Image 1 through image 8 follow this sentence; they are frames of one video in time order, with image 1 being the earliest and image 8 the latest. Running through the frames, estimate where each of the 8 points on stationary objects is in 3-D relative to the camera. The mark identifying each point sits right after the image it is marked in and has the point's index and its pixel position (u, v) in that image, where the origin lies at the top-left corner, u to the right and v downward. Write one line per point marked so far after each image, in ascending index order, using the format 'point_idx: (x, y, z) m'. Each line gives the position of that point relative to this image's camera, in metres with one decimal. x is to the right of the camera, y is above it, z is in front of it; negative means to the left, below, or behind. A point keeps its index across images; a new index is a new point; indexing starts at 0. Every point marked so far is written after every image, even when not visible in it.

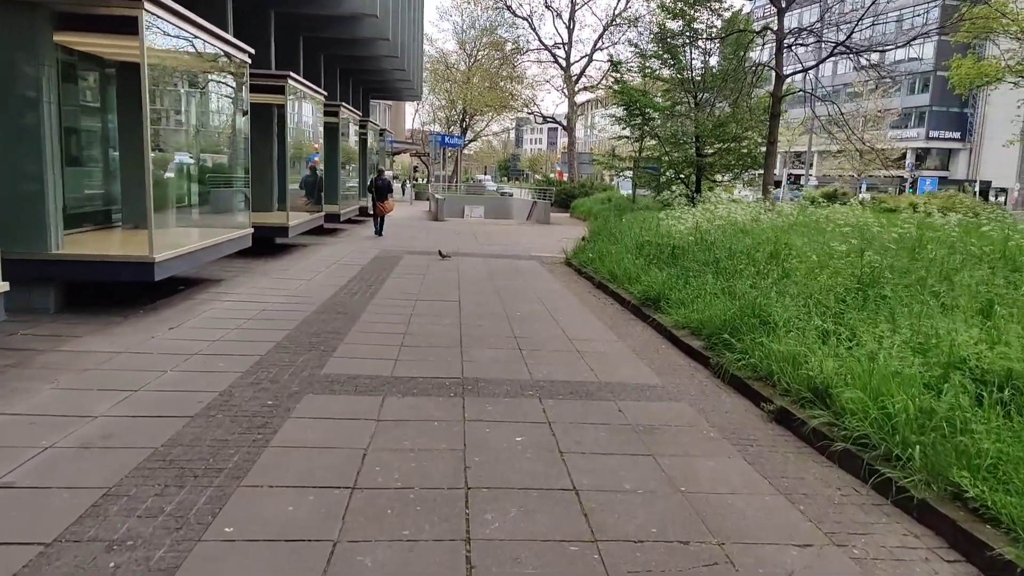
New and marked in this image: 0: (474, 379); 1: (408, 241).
0: (-0.3, -0.8, +5.4) m
1: (-2.9, +1.3, +18.3) m
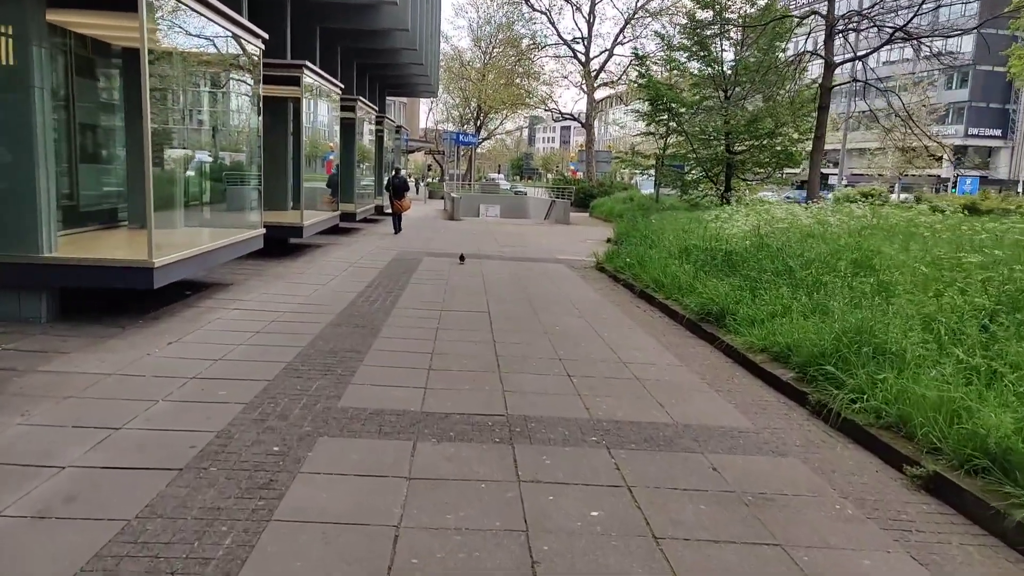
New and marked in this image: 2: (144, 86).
0: (+0.1, -0.9, +4.5) m
1: (-2.3, +1.2, +17.4) m
2: (-3.9, +2.1, +6.9) m
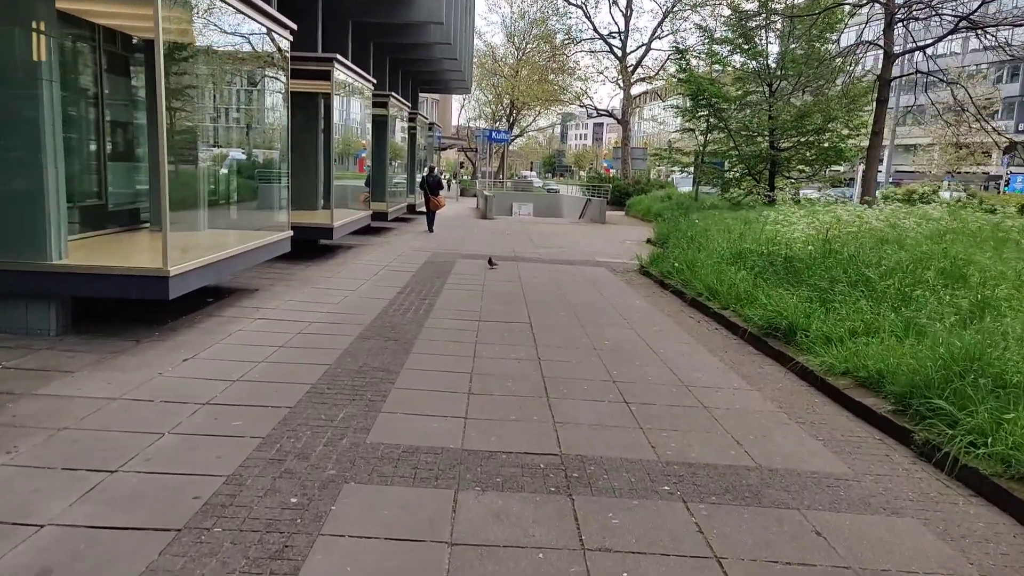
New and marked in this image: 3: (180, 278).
0: (+0.4, -1.0, +3.8) m
1: (-1.3, +1.2, +16.8) m
2: (-3.4, +2.0, +6.4) m
3: (-3.0, +0.1, +5.8) m
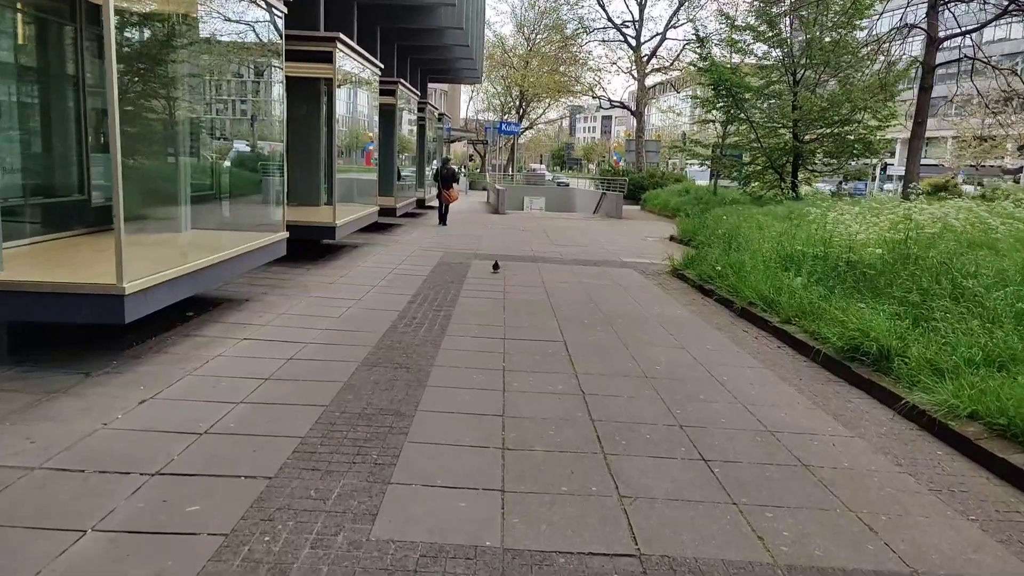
0: (+0.6, -1.2, +2.7) m
1: (-0.9, +1.2, +15.7) m
2: (-3.1, +1.9, +5.4) m
3: (-2.7, -0.1, +4.8) m
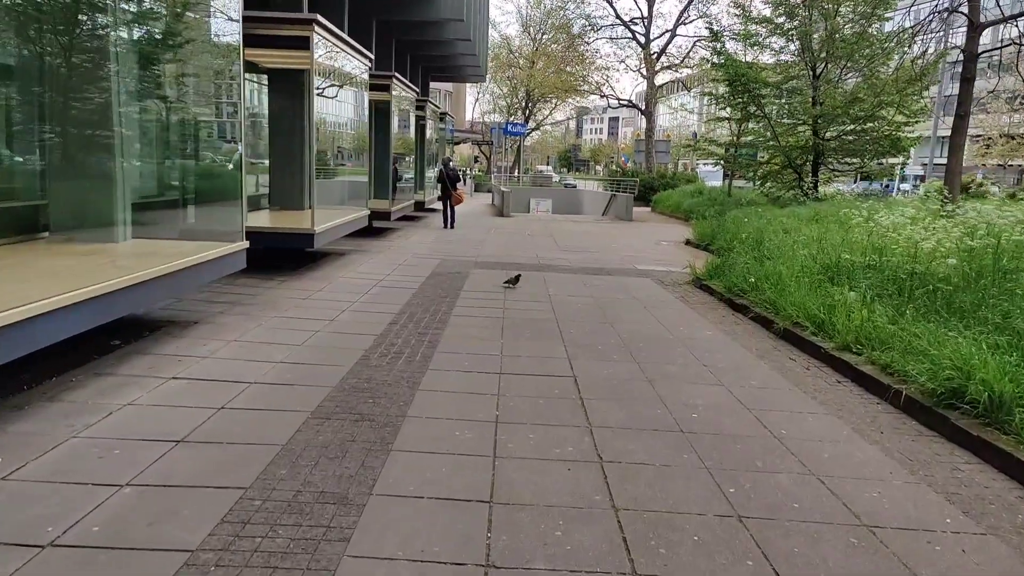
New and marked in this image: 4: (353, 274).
0: (+0.6, -1.3, +1.5) m
1: (-0.9, +1.0, +14.5) m
2: (-3.2, +1.7, +4.2) m
3: (-2.7, -0.2, +3.6) m
4: (-2.3, +0.2, +9.6) m
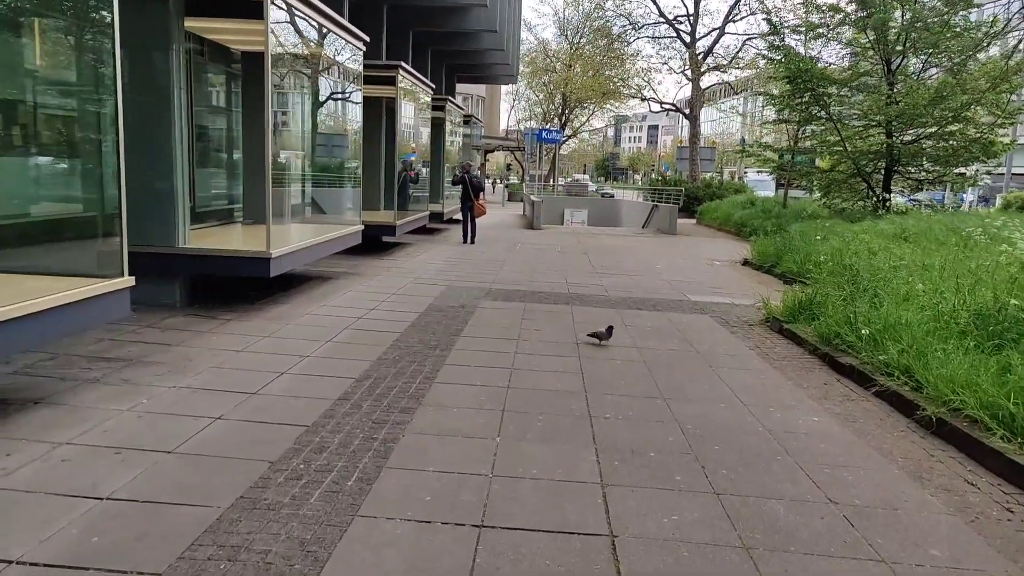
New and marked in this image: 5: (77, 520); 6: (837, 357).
0: (+0.3, -1.7, -0.7) m
1: (-0.4, +0.4, +12.4) m
2: (-3.2, +1.3, +2.2) m
3: (-2.8, -0.6, +1.5) m
4: (-2.1, -0.2, +7.5) m
5: (-1.9, -1.0, +2.8) m
6: (+3.0, -0.6, +6.1) m
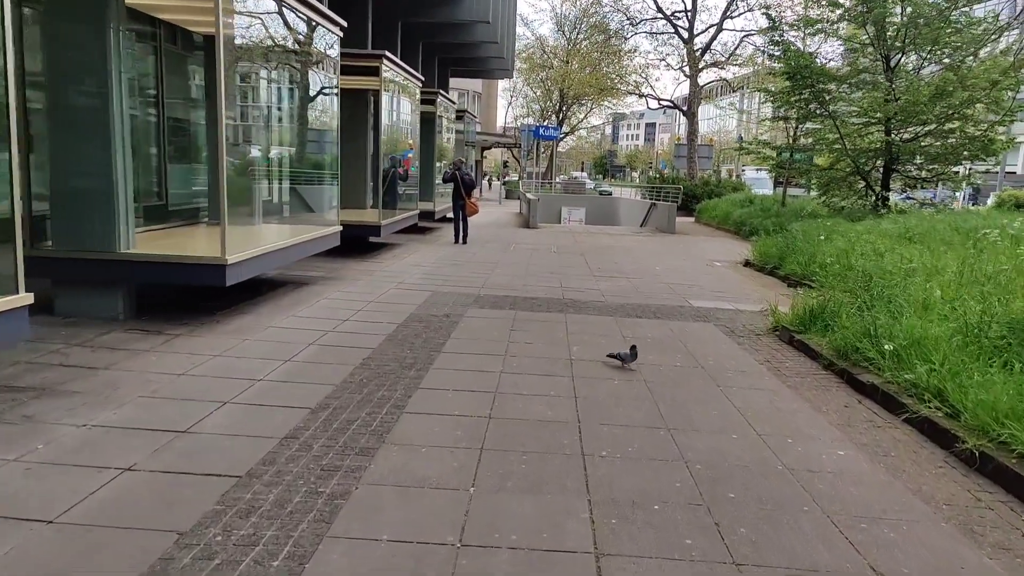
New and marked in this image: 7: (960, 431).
0: (+0.2, -1.8, -1.4) m
1: (-0.5, +0.4, +11.7) m
2: (-3.4, +1.2, +1.5) m
3: (-2.9, -0.7, +0.9) m
4: (-2.2, -0.3, +6.8) m
5: (-2.0, -1.1, +2.1) m
6: (+2.9, -0.7, +5.5) m
7: (+2.8, -0.9, +3.9) m
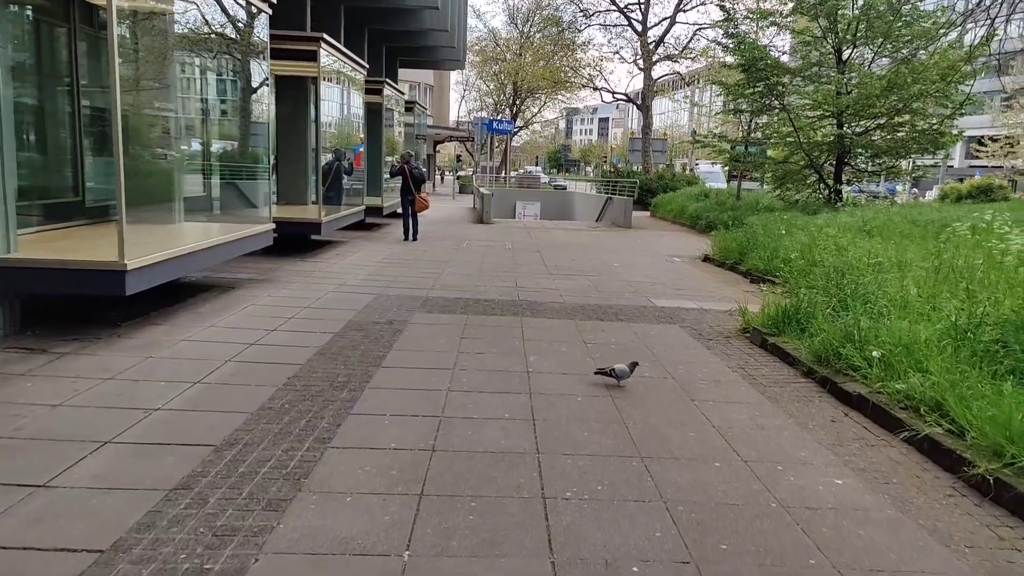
0: (+0.3, -1.9, -2.1) m
1: (-1.3, +0.4, +10.9) m
2: (-3.5, +1.1, +0.6) m
3: (-3.0, -0.8, 0.0) m
4: (-2.7, -0.4, +6.0) m
5: (-2.1, -1.2, +1.3) m
6: (+2.5, -0.7, +4.9) m
7: (+2.5, -0.9, +3.4) m
